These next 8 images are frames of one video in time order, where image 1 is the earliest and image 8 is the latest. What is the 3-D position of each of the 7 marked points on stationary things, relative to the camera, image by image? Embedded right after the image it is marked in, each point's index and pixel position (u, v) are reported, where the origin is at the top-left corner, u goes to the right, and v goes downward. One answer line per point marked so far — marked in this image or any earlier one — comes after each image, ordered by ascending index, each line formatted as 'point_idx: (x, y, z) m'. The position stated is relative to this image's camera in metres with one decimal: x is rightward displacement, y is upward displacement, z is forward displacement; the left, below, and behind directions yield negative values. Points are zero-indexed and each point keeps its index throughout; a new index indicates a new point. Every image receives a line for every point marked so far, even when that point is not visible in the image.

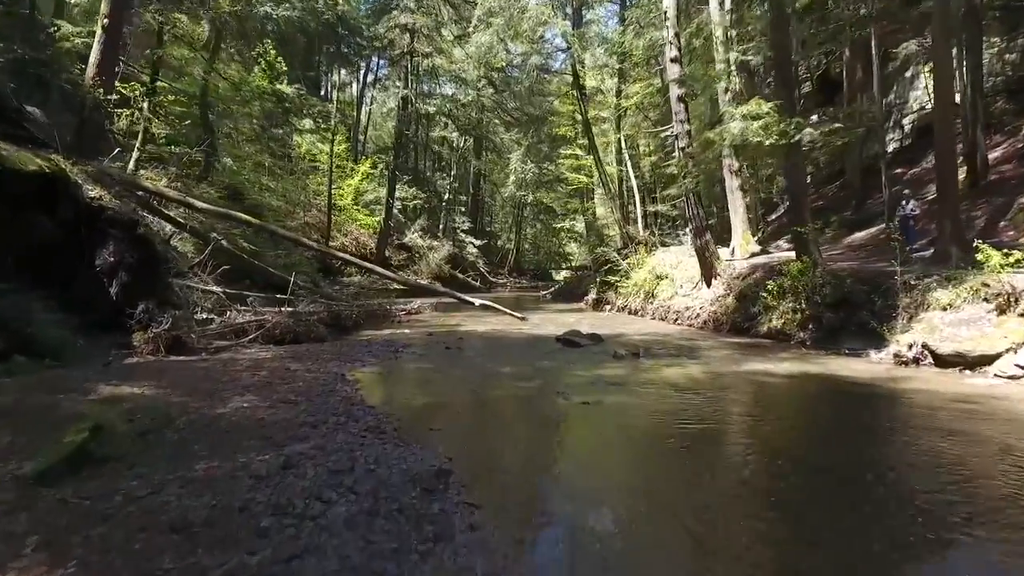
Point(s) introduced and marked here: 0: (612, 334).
0: (+1.8, -0.8, +11.9) m
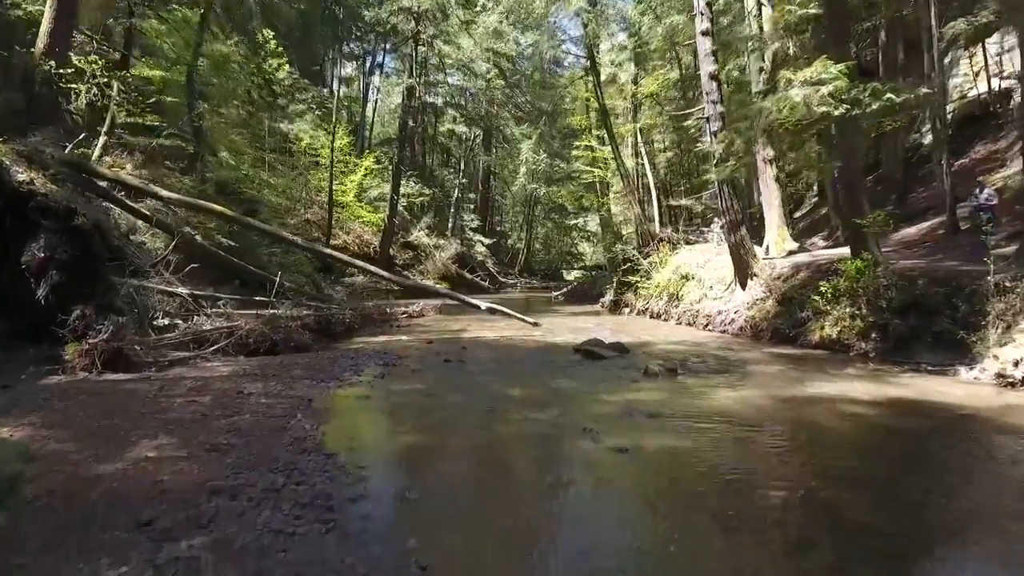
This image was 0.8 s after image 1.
0: (+2.0, -0.9, +10.4) m
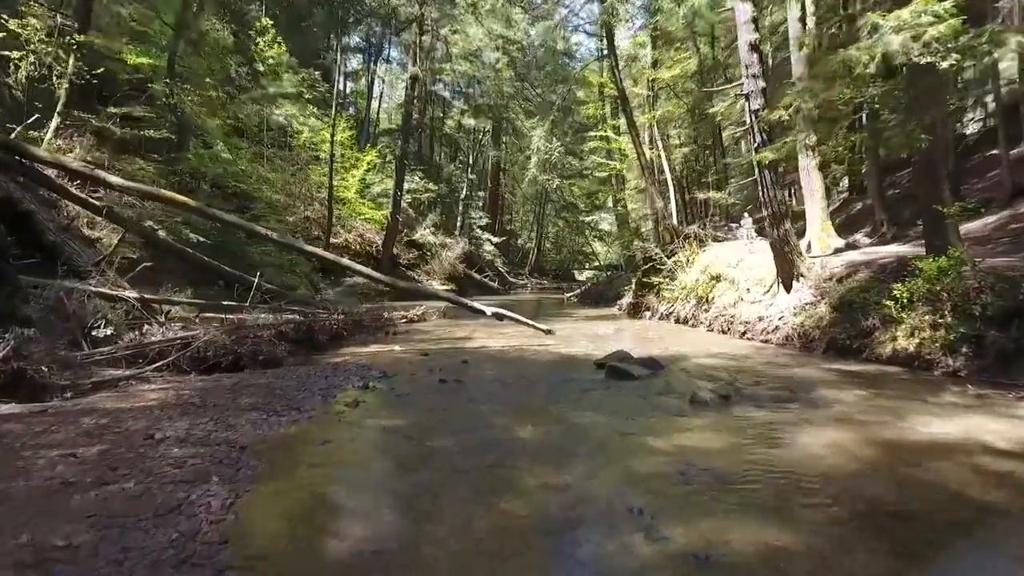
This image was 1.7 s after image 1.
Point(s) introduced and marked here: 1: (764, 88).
0: (+2.1, -0.9, +8.8) m
1: (+4.0, +3.2, +10.5) m
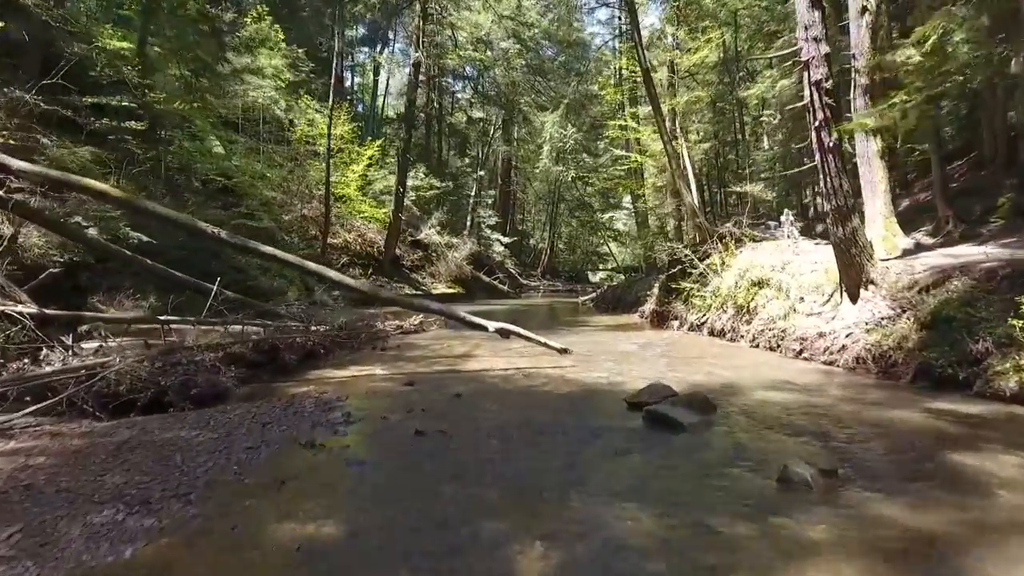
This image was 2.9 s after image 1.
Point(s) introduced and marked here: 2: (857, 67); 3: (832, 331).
0: (+2.2, -1.0, +7.0) m
1: (+4.2, +3.1, +8.6) m
2: (+5.8, +3.7, +11.0) m
3: (+4.3, -0.6, +8.7) m
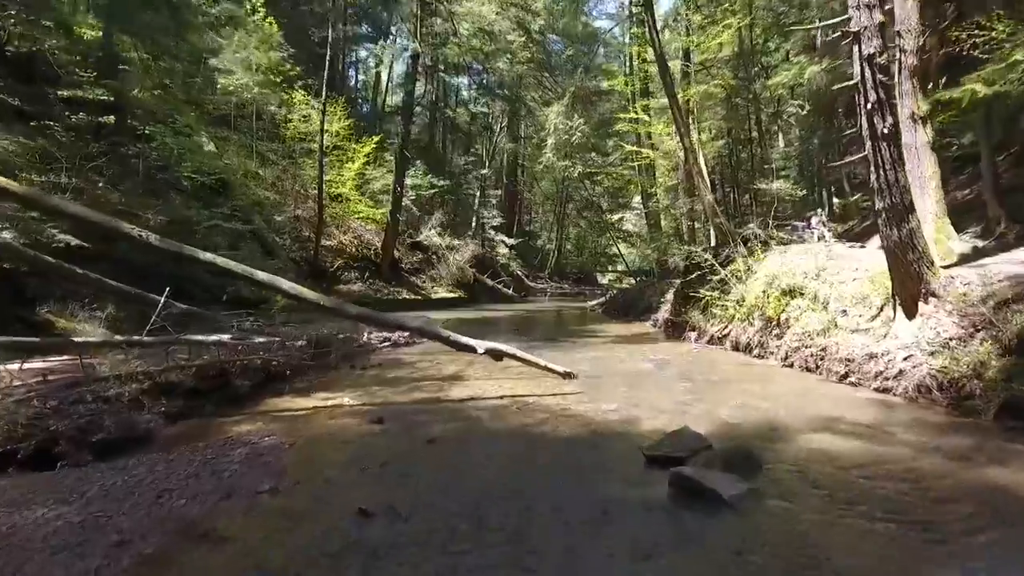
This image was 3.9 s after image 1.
0: (+2.1, -1.2, +5.6) m
1: (+4.1, +2.9, +7.2) m
2: (+5.8, +3.6, +9.6) m
3: (+4.2, -0.7, +7.4) m
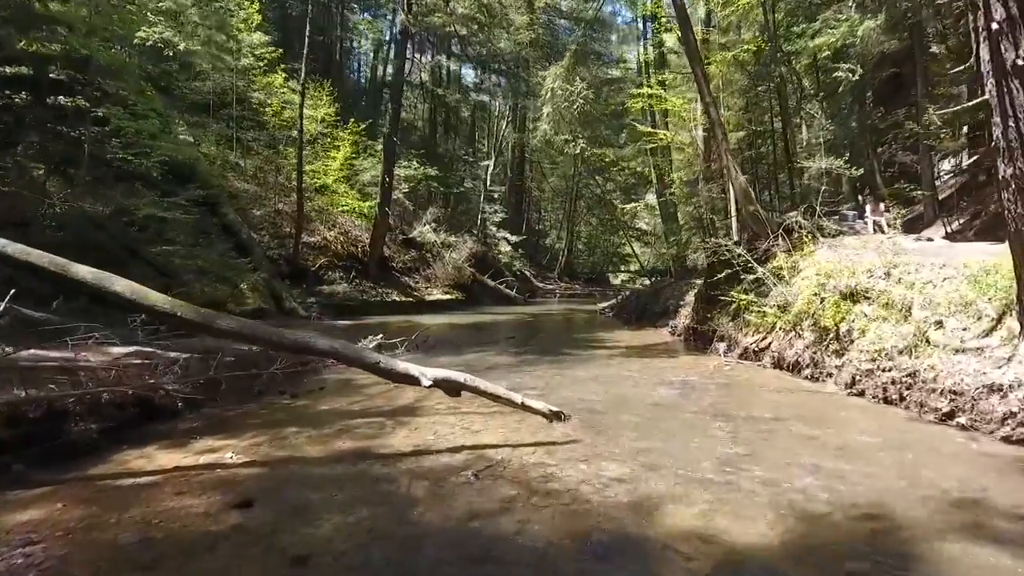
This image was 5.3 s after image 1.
0: (+1.8, -1.2, +3.4) m
1: (+3.8, +2.9, +5.0) m
2: (+5.5, +3.5, +7.3) m
3: (+3.9, -0.8, +5.1) m
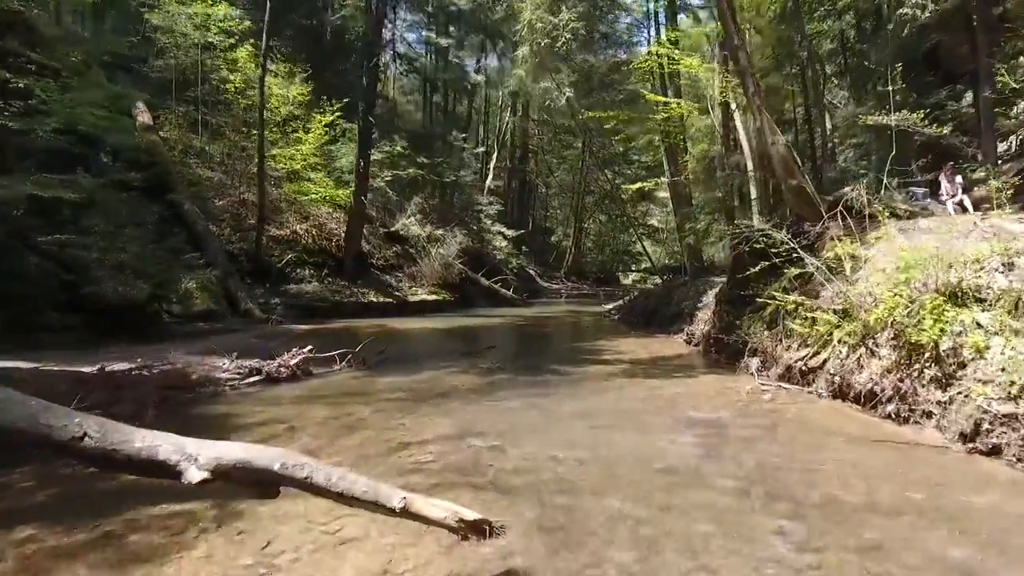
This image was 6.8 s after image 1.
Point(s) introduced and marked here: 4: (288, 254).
0: (+1.3, -1.2, +0.9) m
1: (+3.3, +2.9, +2.4) m
2: (+5.1, +3.6, +4.8) m
3: (+3.5, -0.7, +2.6) m
4: (-6.2, +1.0, +18.1) m
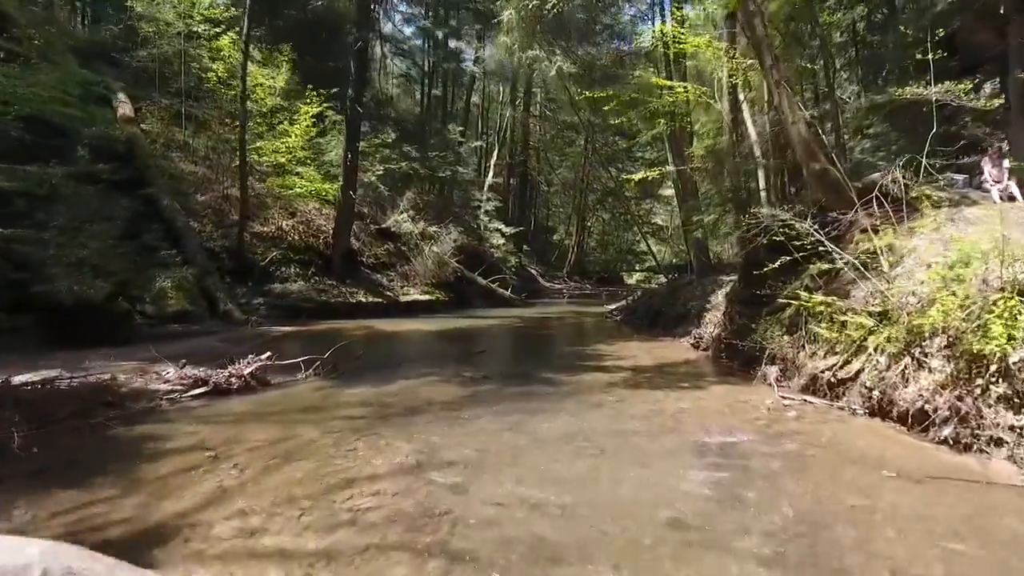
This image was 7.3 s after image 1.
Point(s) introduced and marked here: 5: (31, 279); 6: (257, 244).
0: (+1.1, -1.2, 0.0) m
1: (+3.1, +2.9, +1.5) m
2: (+4.9, +3.6, +3.8) m
3: (+3.3, -0.7, +1.6) m
4: (-6.3, +1.0, +17.2) m
5: (-7.4, +0.1, +10.0) m
6: (-6.6, +1.1, +17.1) m
